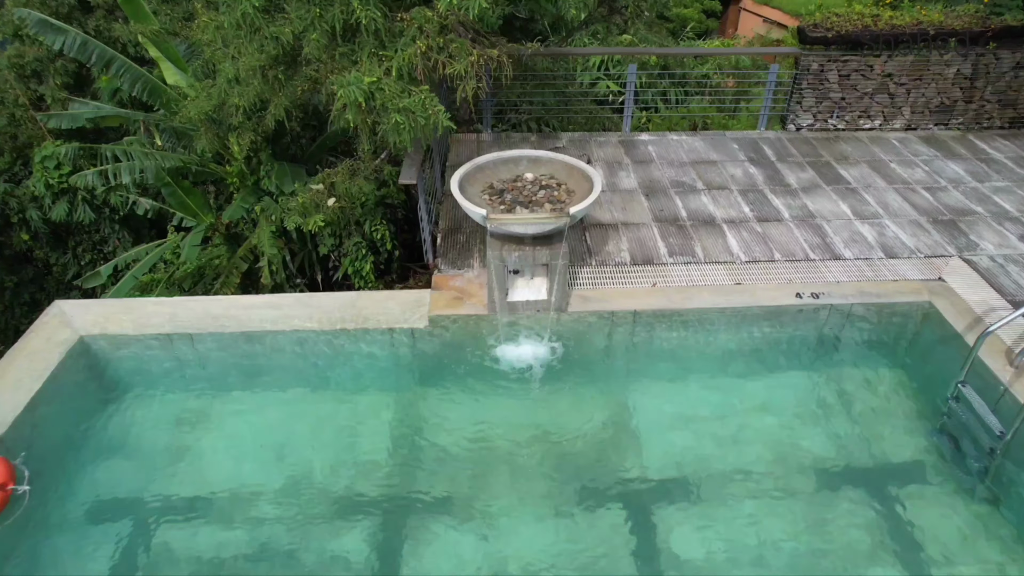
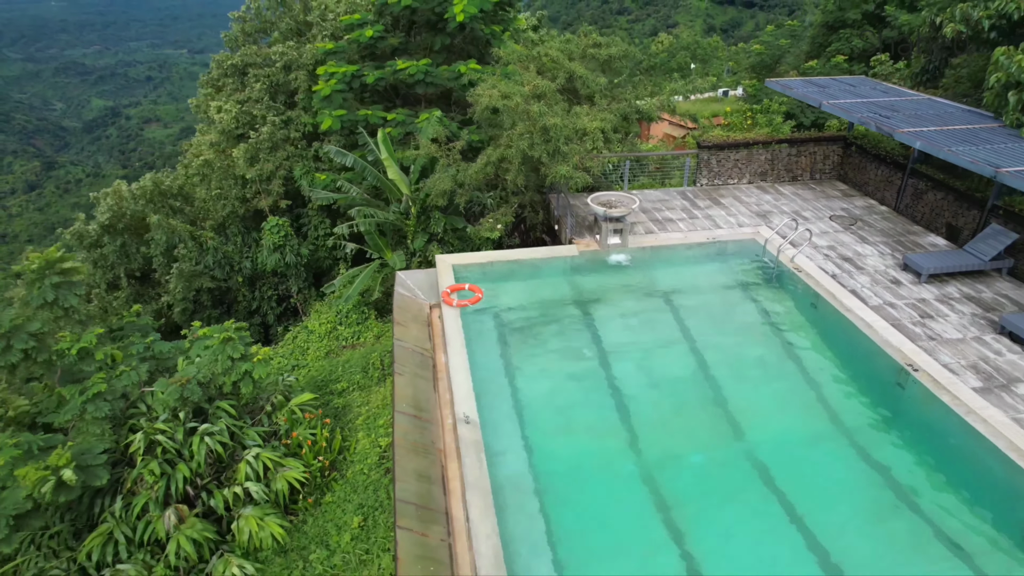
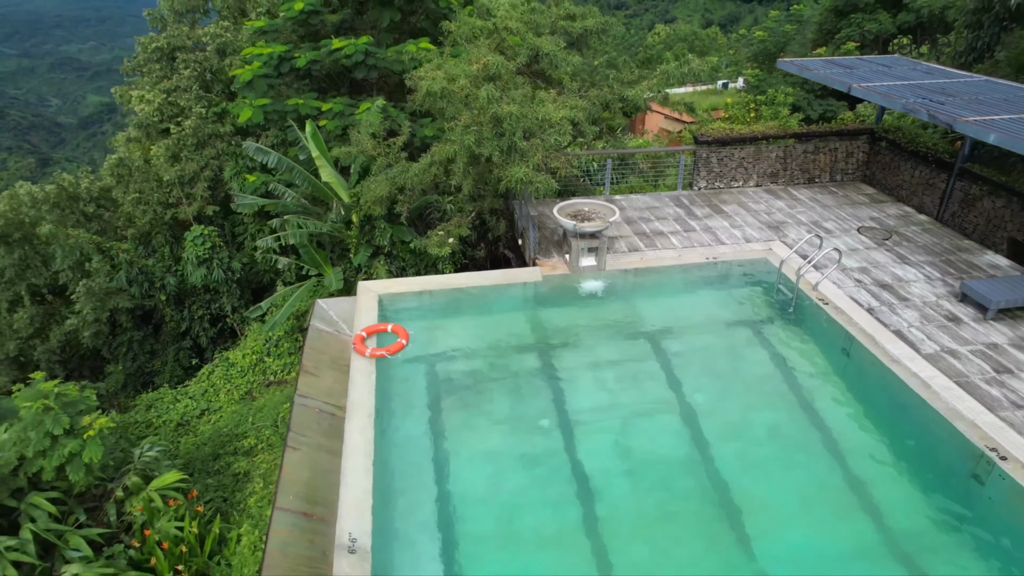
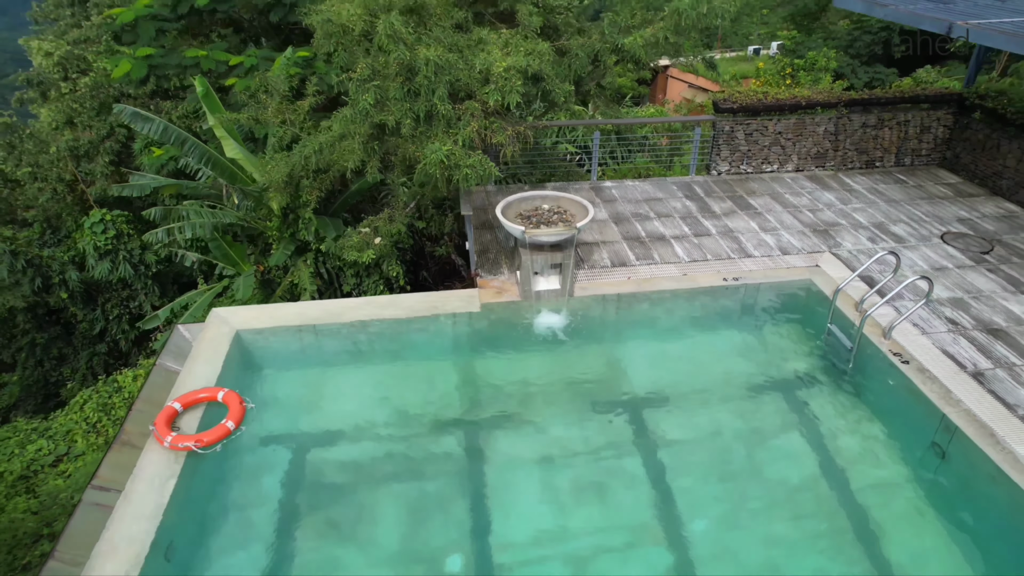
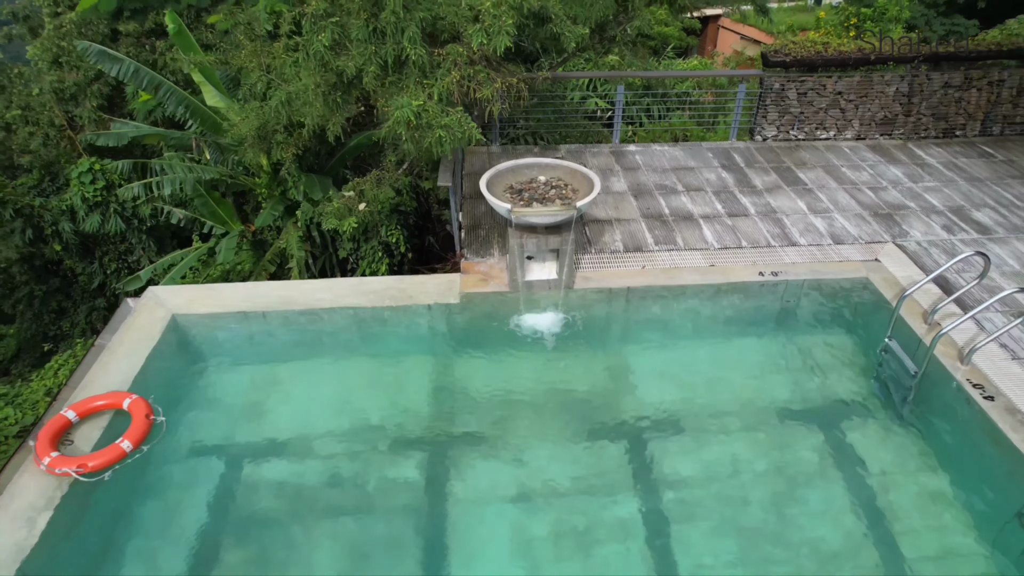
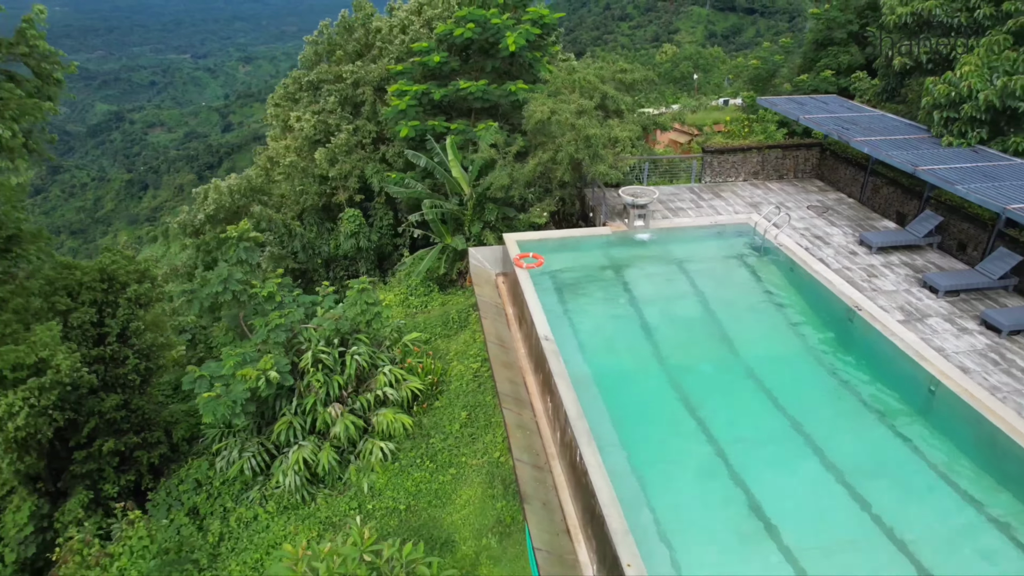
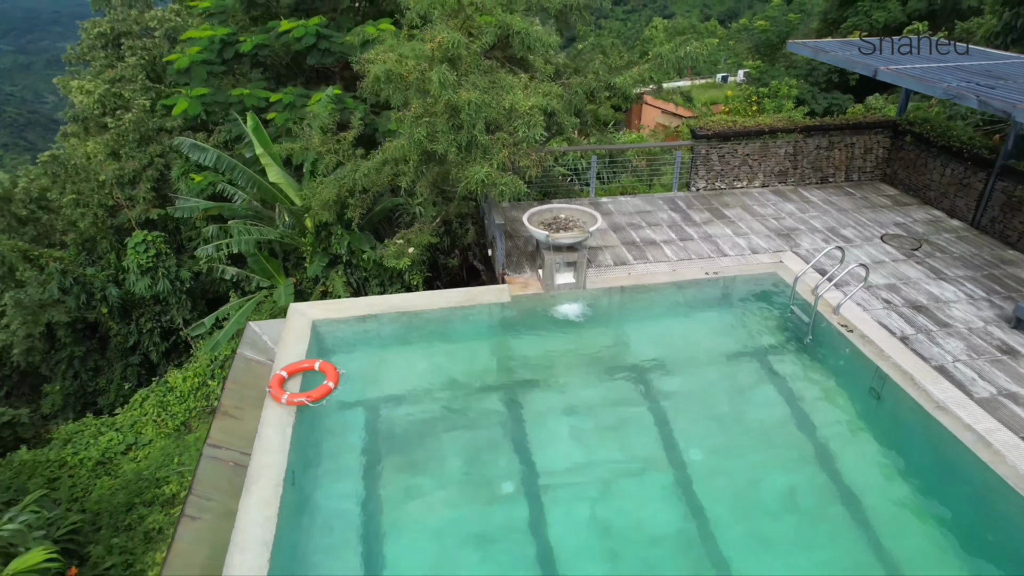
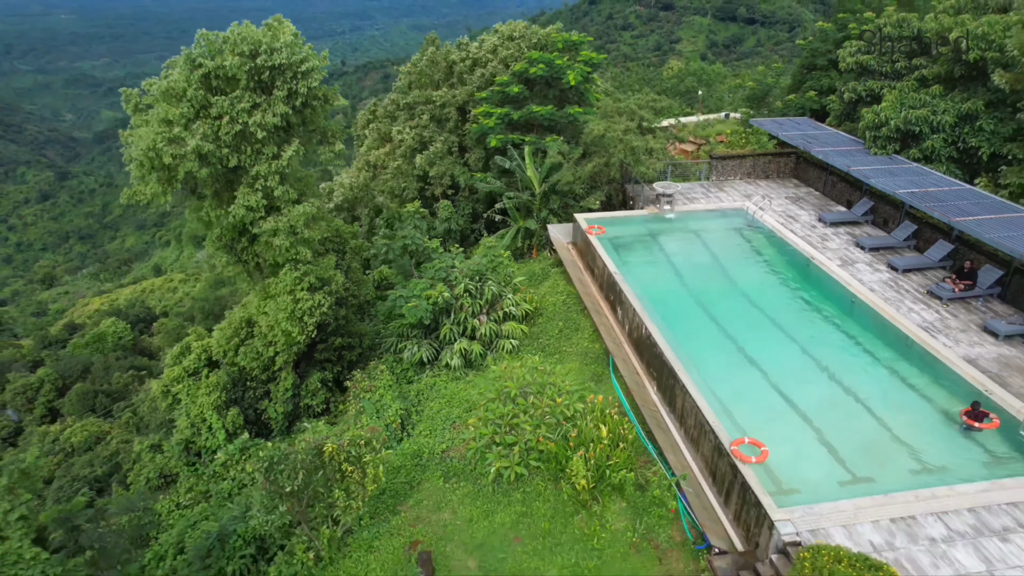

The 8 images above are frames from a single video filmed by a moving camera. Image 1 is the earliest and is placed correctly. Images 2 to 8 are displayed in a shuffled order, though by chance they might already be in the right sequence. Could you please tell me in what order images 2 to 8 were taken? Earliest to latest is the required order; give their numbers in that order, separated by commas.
5, 4, 7, 3, 2, 6, 8
